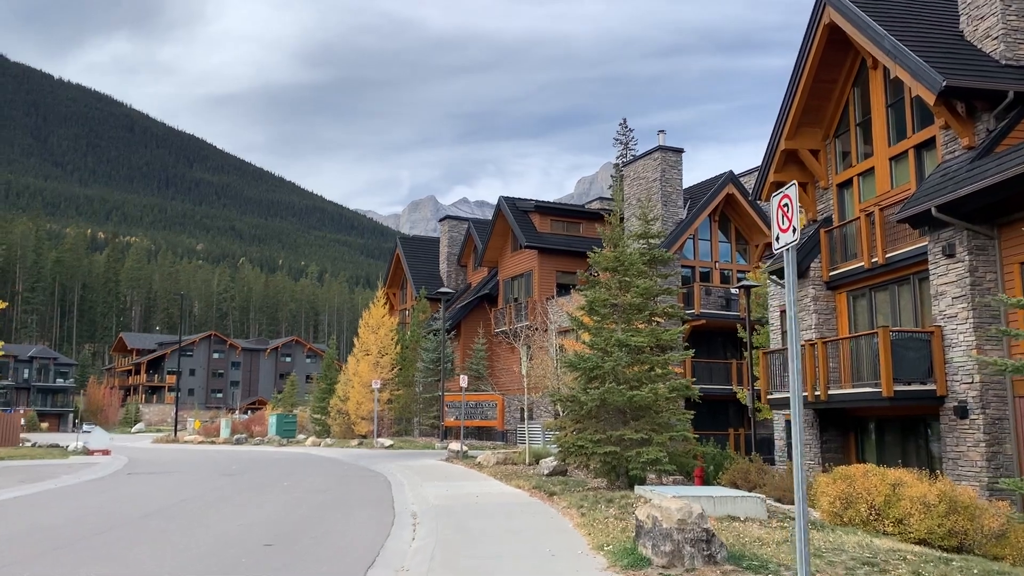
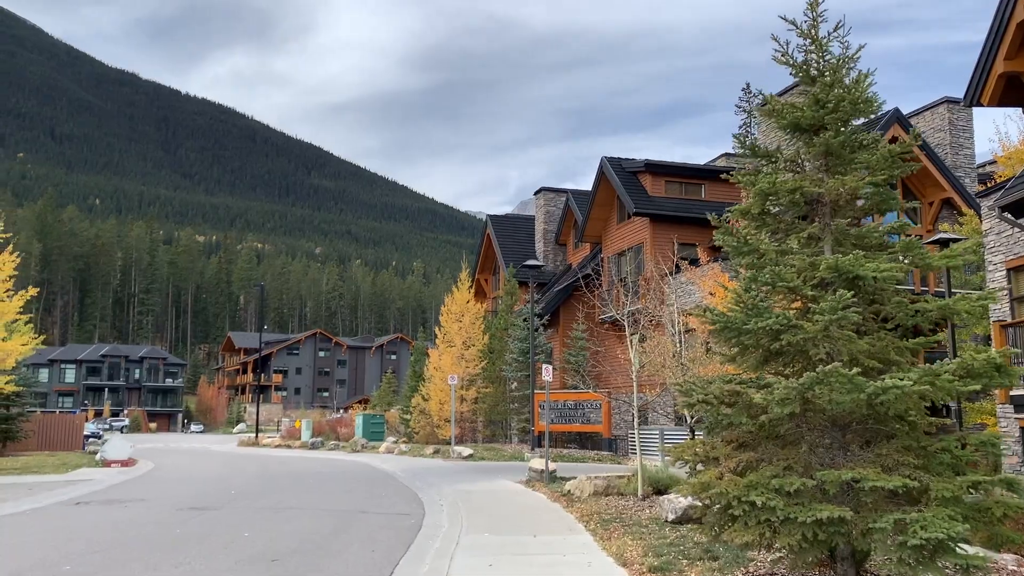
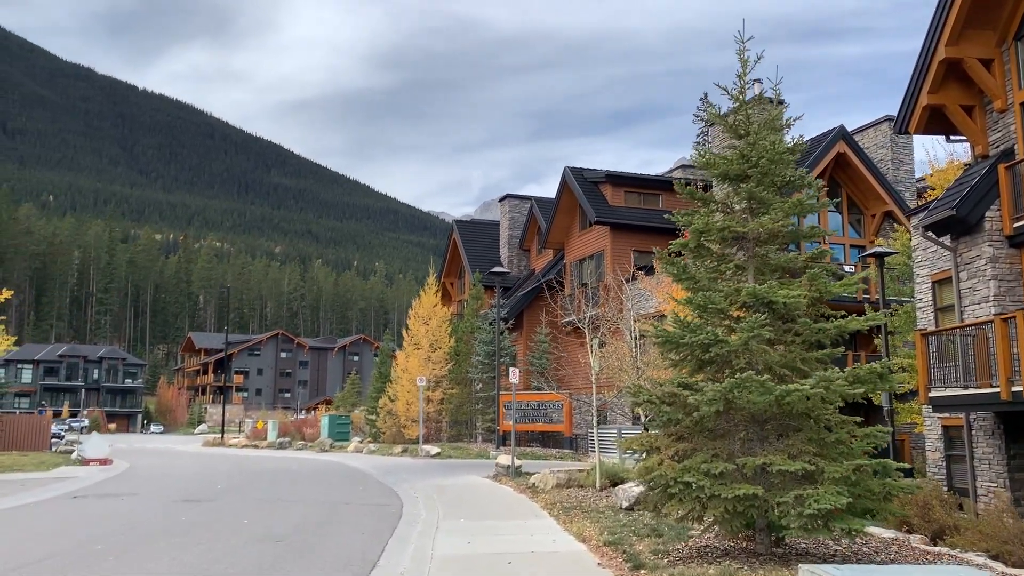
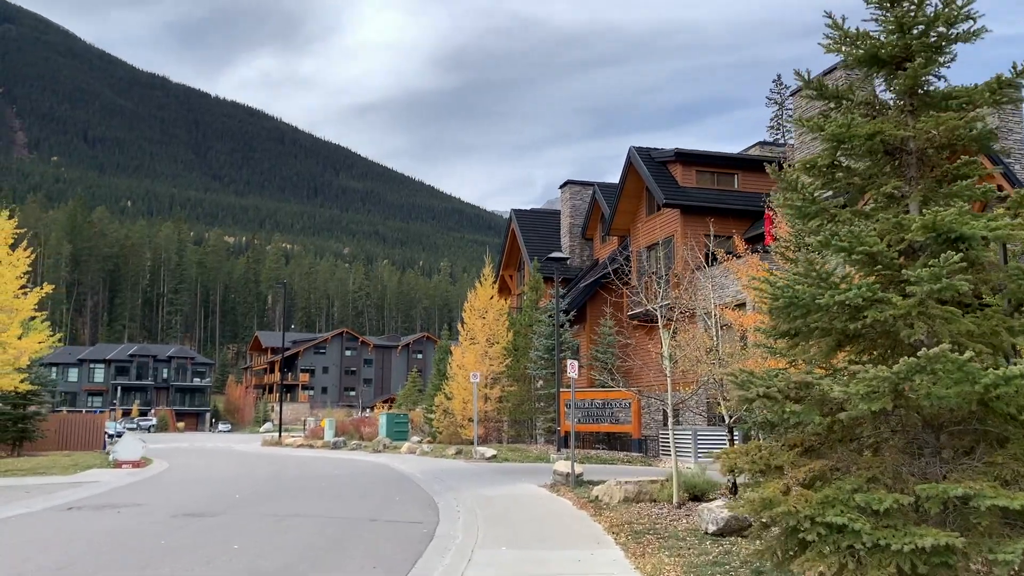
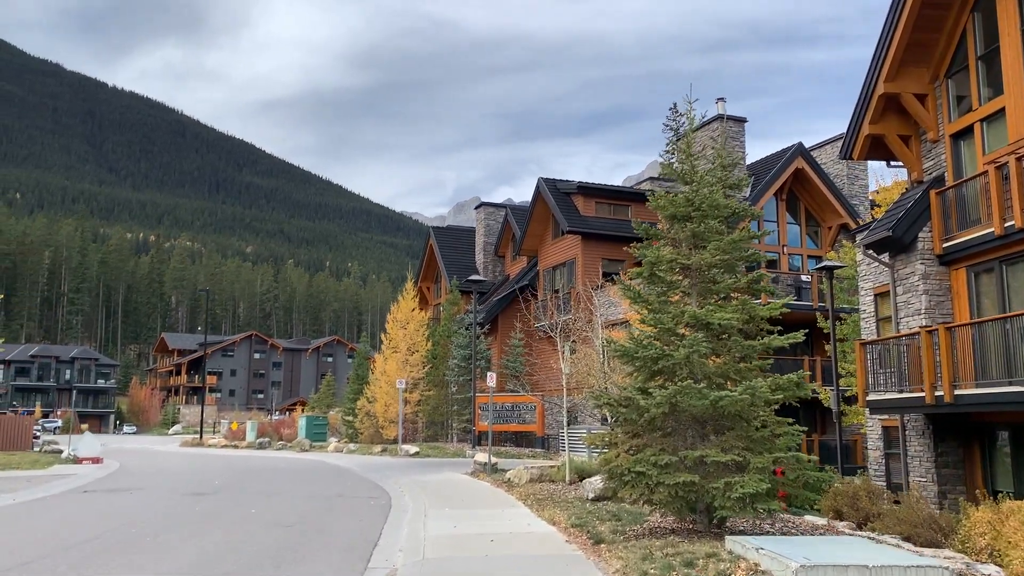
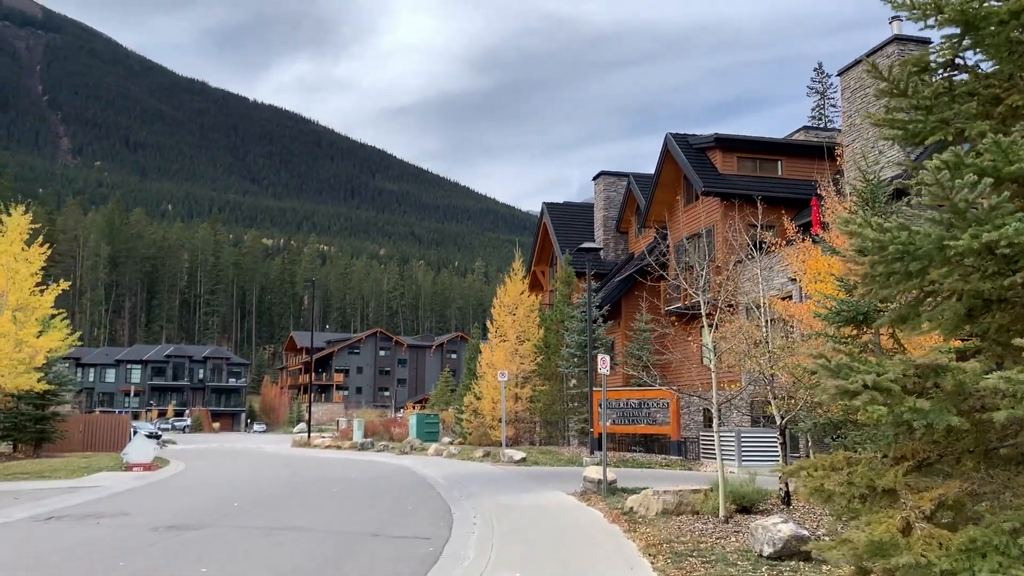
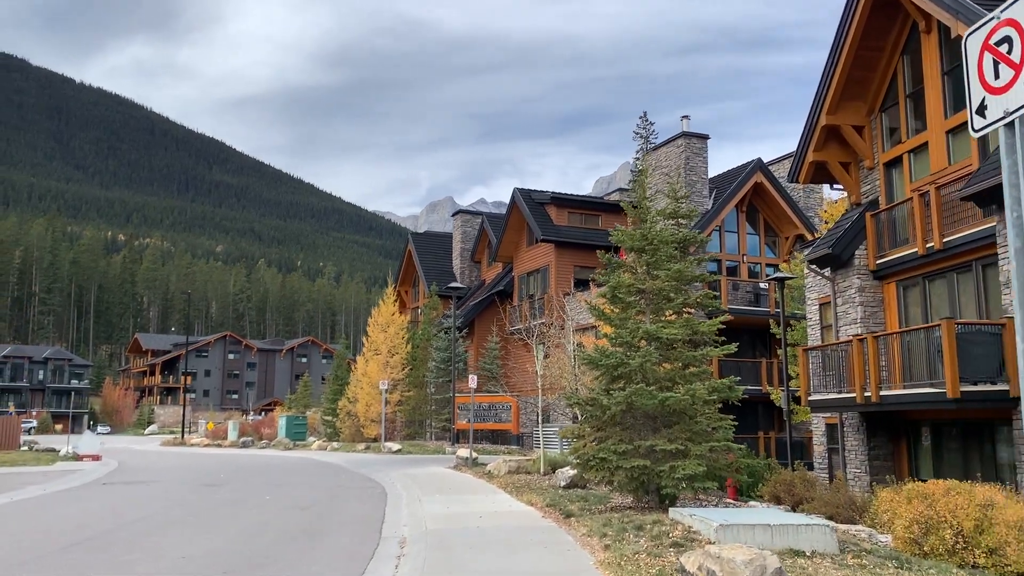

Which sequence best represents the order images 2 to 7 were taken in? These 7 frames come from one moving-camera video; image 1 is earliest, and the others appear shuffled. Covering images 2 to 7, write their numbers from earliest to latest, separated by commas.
7, 5, 3, 2, 4, 6
